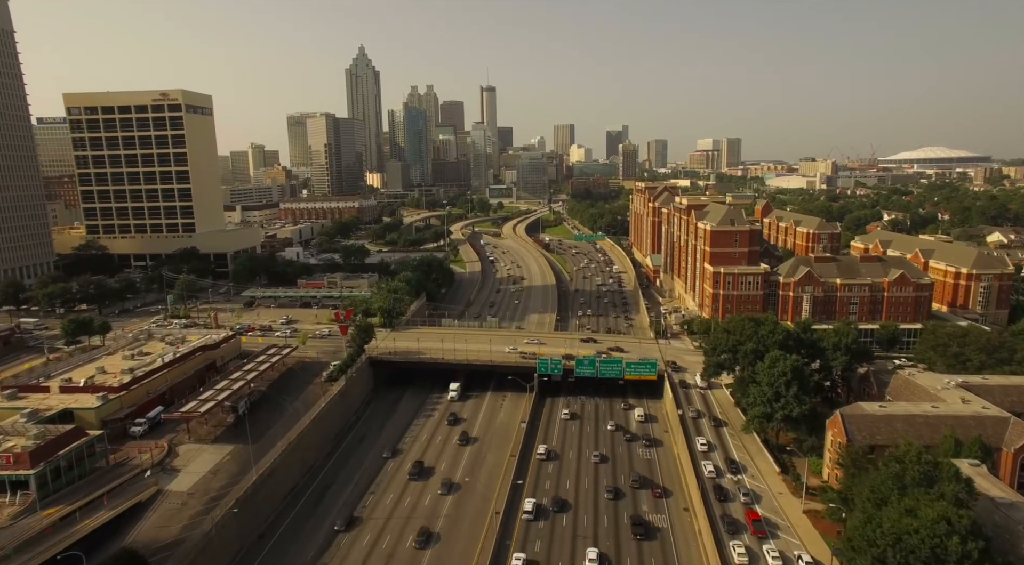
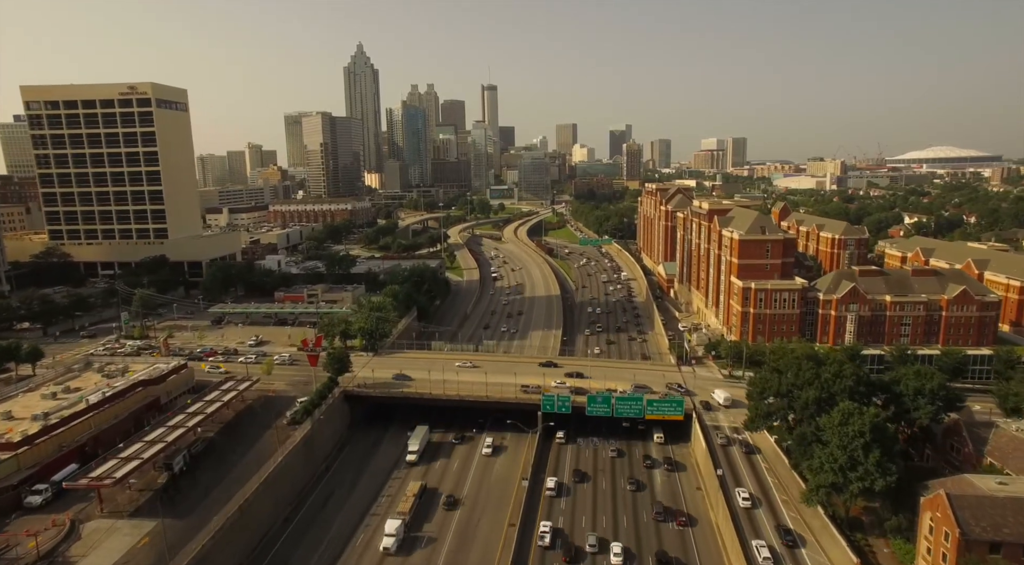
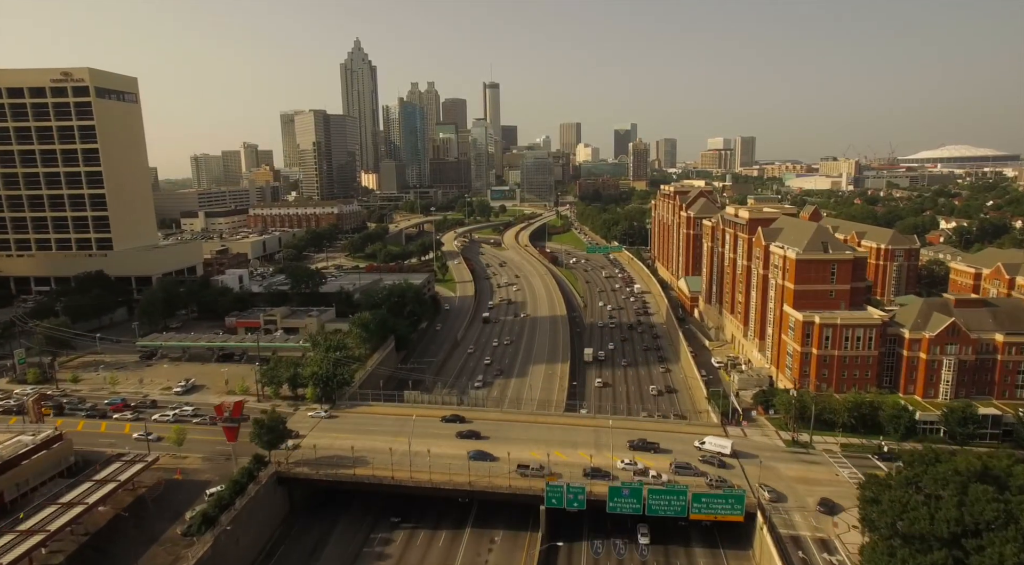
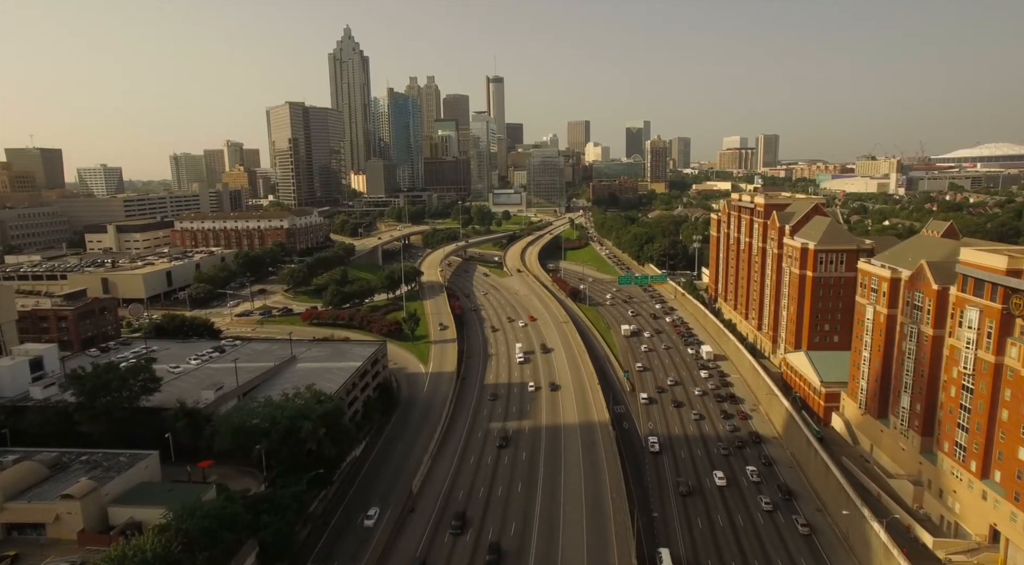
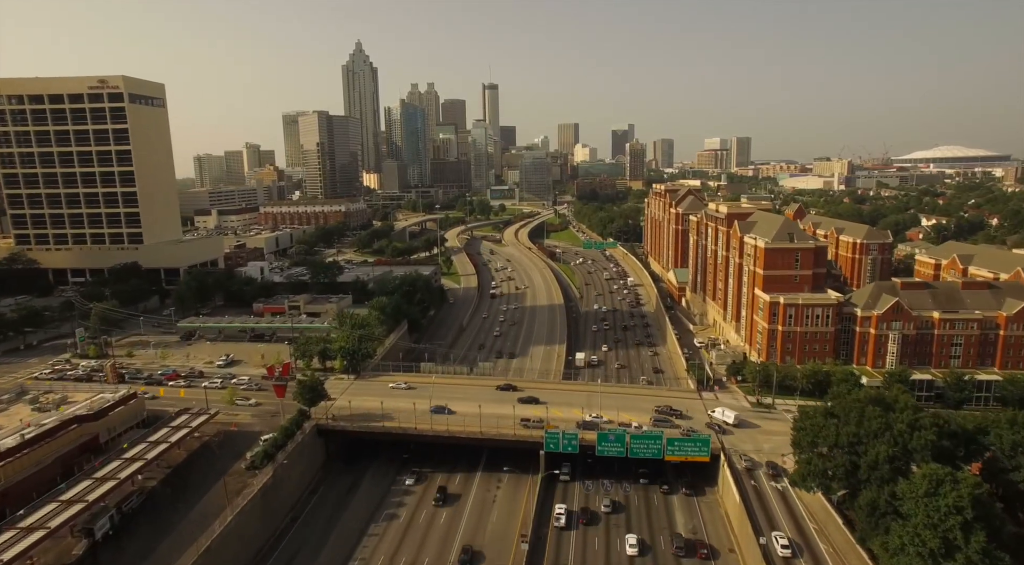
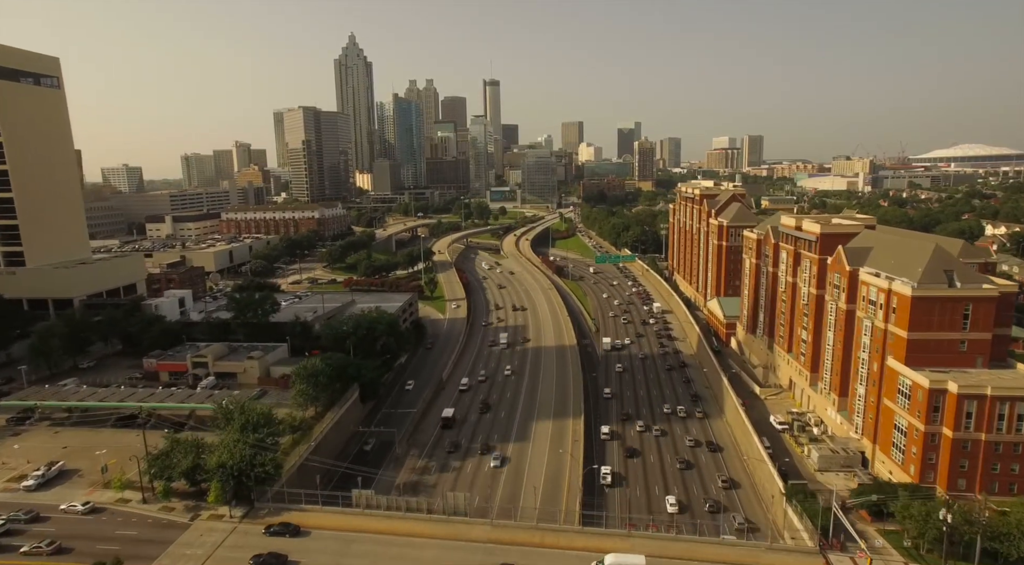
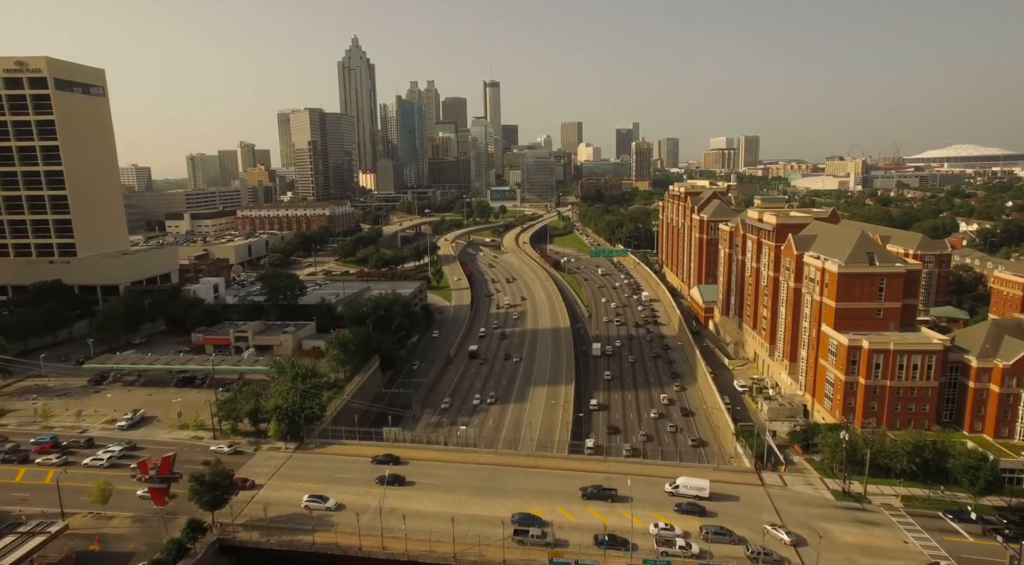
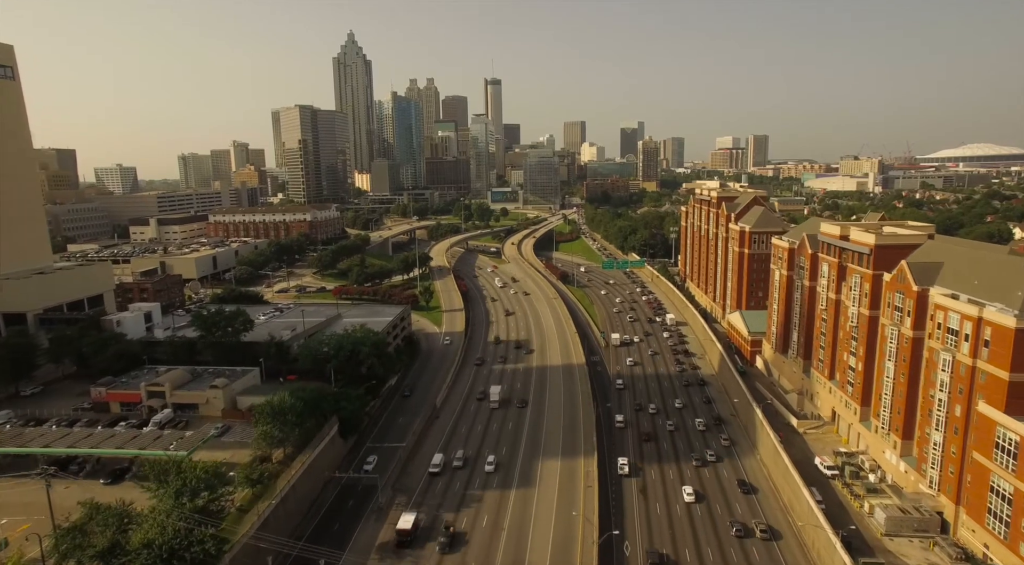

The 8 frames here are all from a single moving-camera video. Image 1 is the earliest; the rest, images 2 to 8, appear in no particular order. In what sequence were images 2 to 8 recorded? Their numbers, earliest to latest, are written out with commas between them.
2, 5, 3, 7, 6, 8, 4
